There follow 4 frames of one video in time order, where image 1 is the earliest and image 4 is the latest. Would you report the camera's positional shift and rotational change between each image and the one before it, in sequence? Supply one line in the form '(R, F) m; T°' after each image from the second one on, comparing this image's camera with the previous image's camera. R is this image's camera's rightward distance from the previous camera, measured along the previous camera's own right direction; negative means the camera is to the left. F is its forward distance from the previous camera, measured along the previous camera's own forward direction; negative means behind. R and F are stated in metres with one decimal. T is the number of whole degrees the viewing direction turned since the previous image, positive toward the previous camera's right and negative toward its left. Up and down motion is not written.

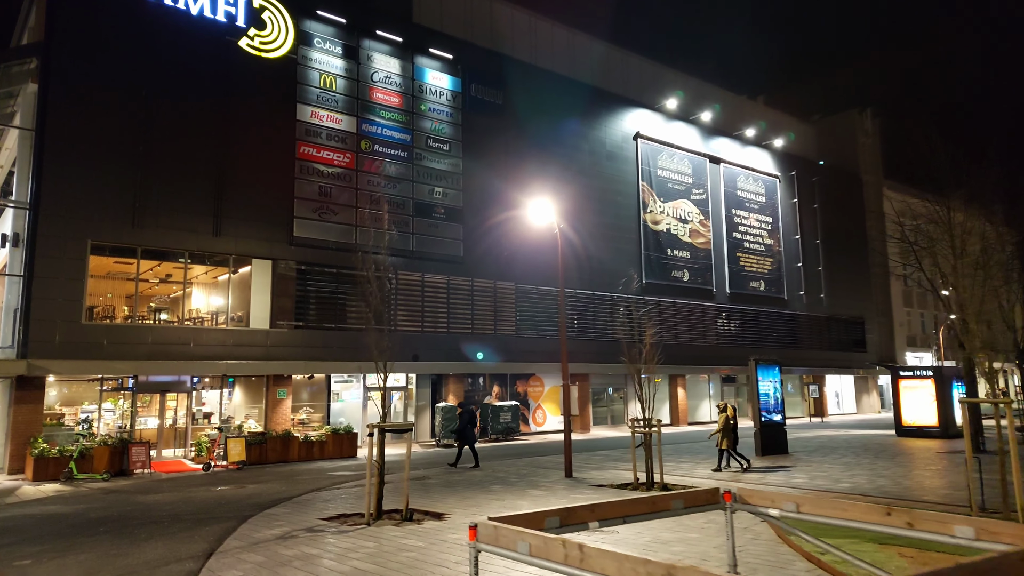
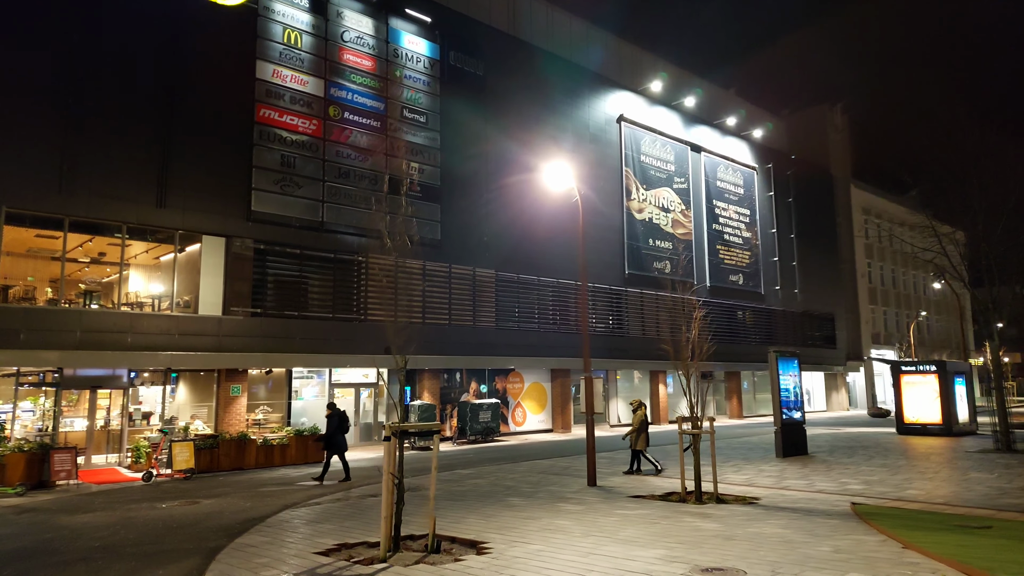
(-1.2, +2.2) m; +5°
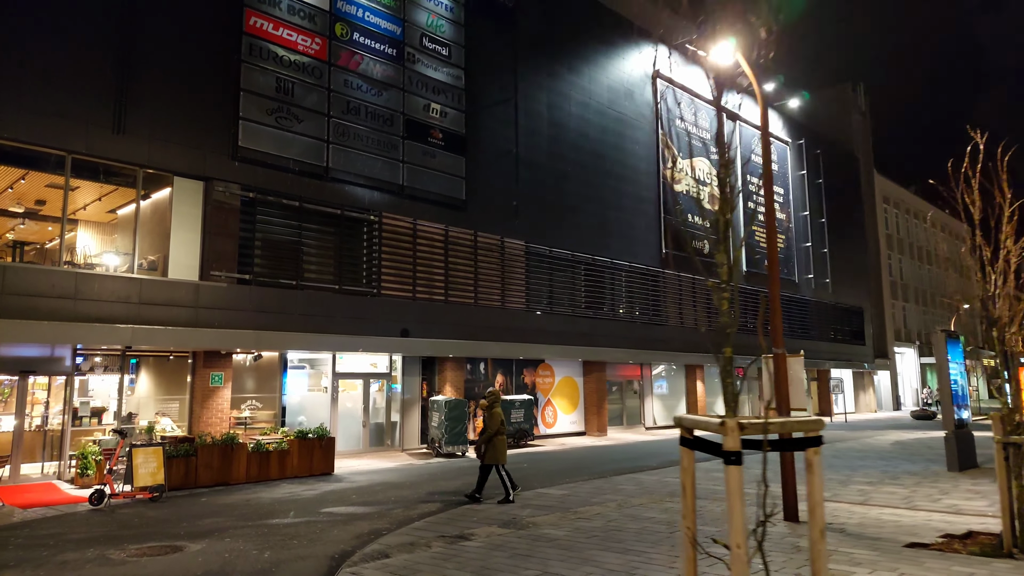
(-2.4, +4.2) m; +3°
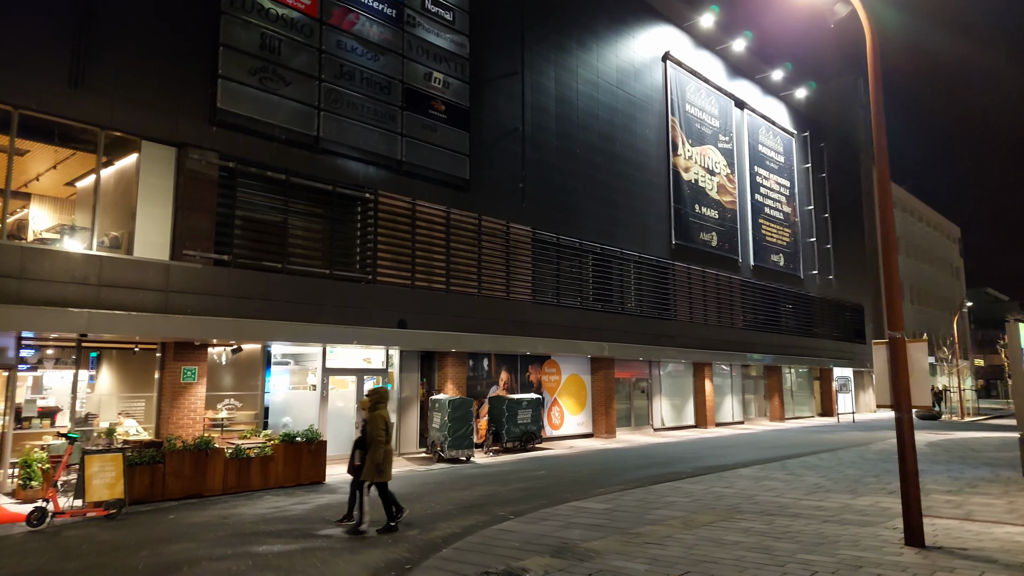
(-0.8, +1.7) m; +2°
